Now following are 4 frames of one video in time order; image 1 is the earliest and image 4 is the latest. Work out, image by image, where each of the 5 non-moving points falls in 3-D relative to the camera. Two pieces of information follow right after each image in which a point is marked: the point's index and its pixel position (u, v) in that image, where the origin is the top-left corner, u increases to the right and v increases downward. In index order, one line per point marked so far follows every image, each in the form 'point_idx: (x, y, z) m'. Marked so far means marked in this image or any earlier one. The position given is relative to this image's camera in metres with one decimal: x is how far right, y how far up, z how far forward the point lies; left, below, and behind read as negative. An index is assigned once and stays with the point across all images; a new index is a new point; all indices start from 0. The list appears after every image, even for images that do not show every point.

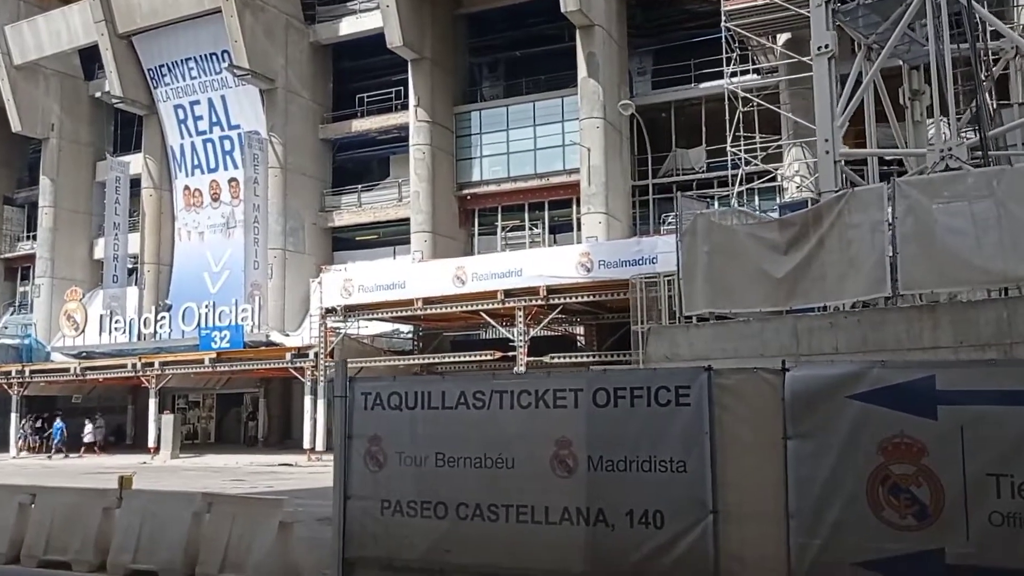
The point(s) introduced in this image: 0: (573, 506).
0: (+0.4, -1.6, +6.8) m
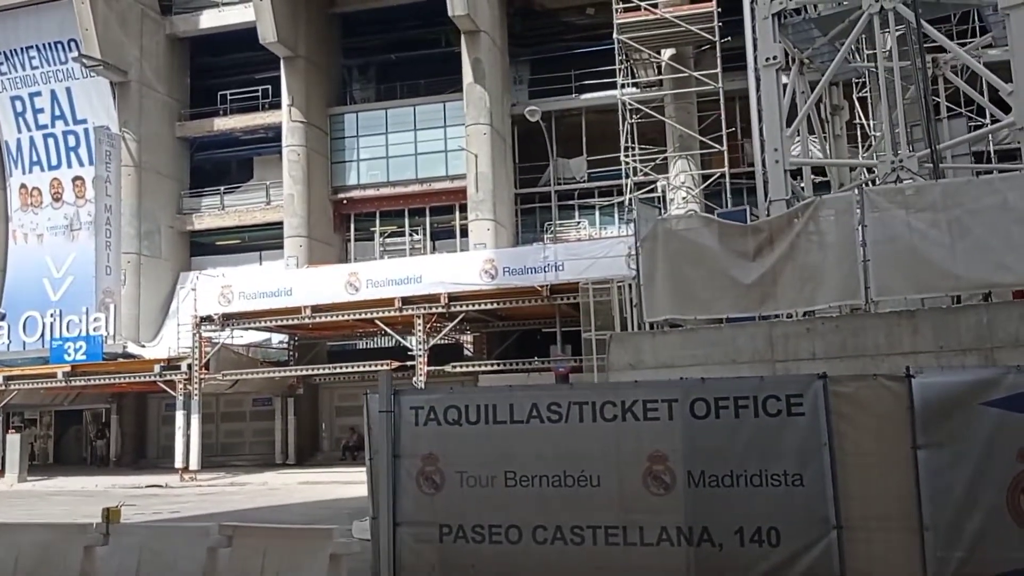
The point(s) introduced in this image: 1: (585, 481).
0: (+1.1, -1.6, +6.3) m
1: (+0.5, -1.3, +6.6) m
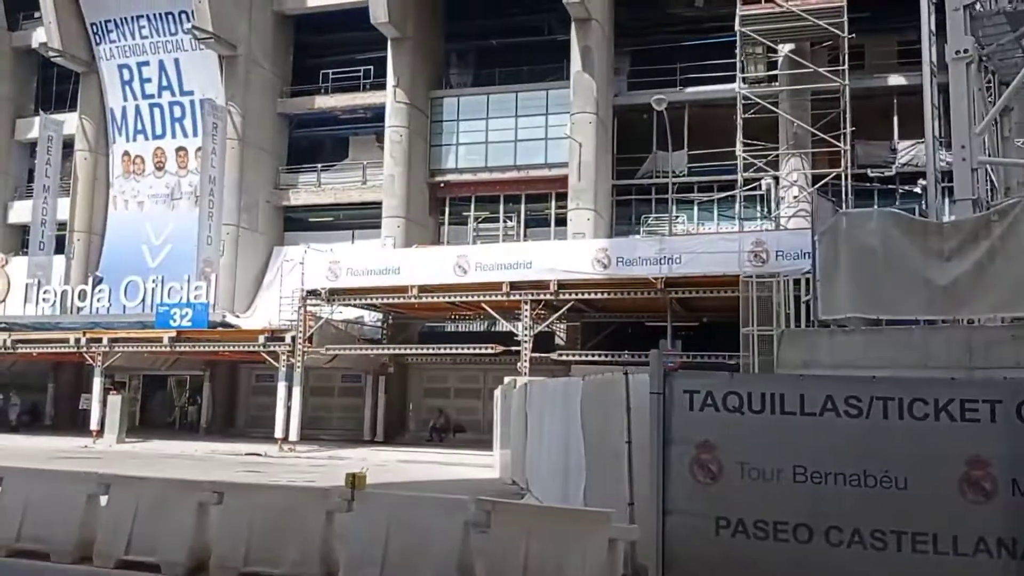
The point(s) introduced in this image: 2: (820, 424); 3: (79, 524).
0: (+3.0, -1.5, +5.9) m
1: (+2.4, -1.3, +6.1) m
2: (+2.1, -0.9, +6.3) m
3: (-3.7, -2.0, +8.2) m
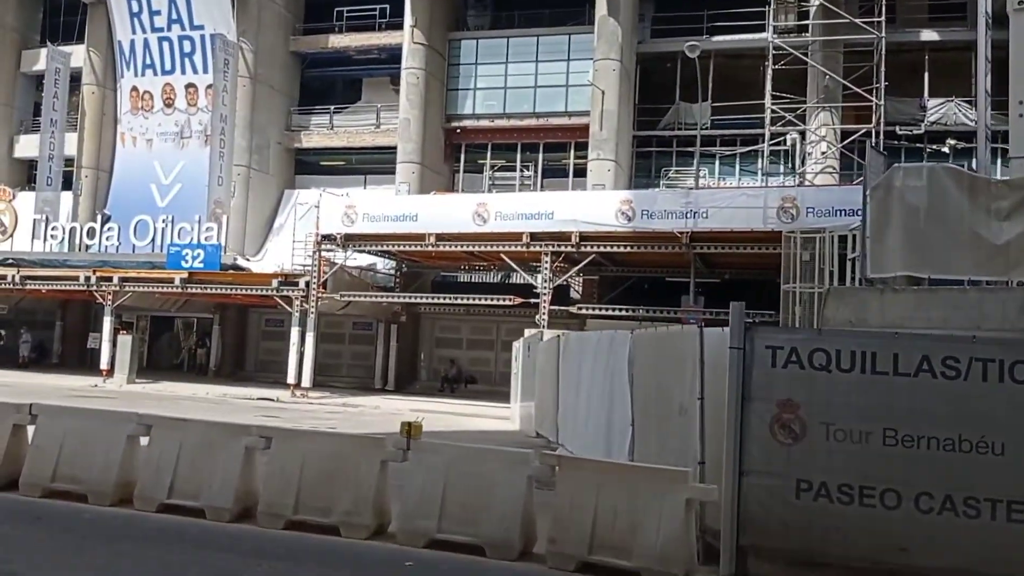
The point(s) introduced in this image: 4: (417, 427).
0: (+3.4, -1.3, +5.6) m
1: (+2.9, -1.0, +5.8) m
2: (+2.5, -0.6, +6.0) m
3: (-3.3, -1.5, +7.9) m
4: (-0.7, -1.0, +6.8) m
